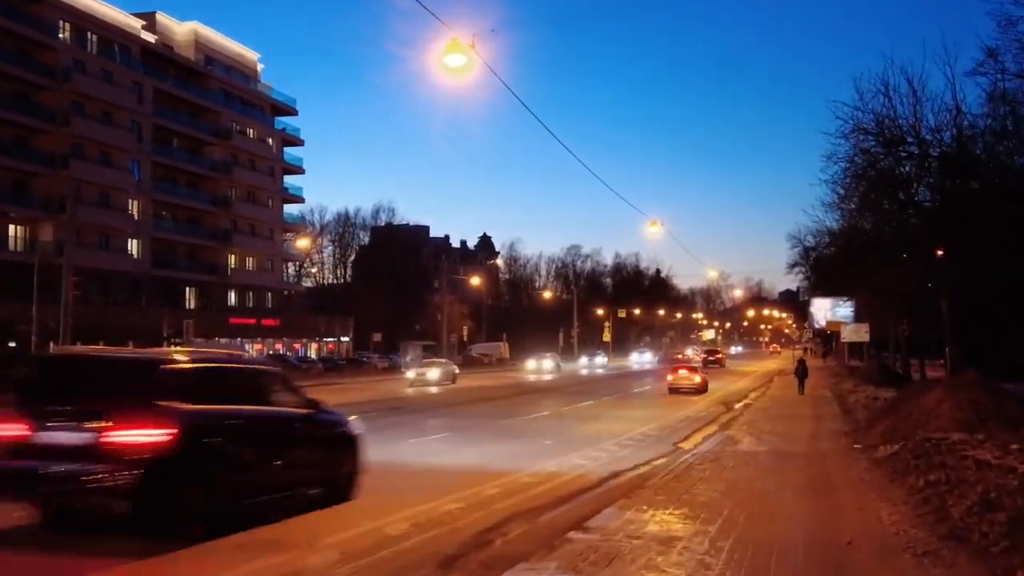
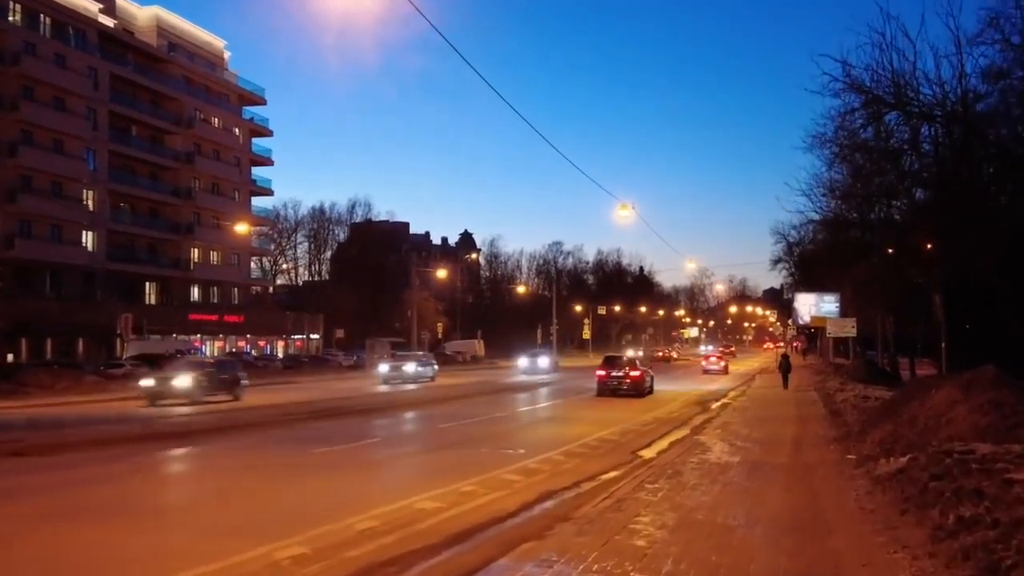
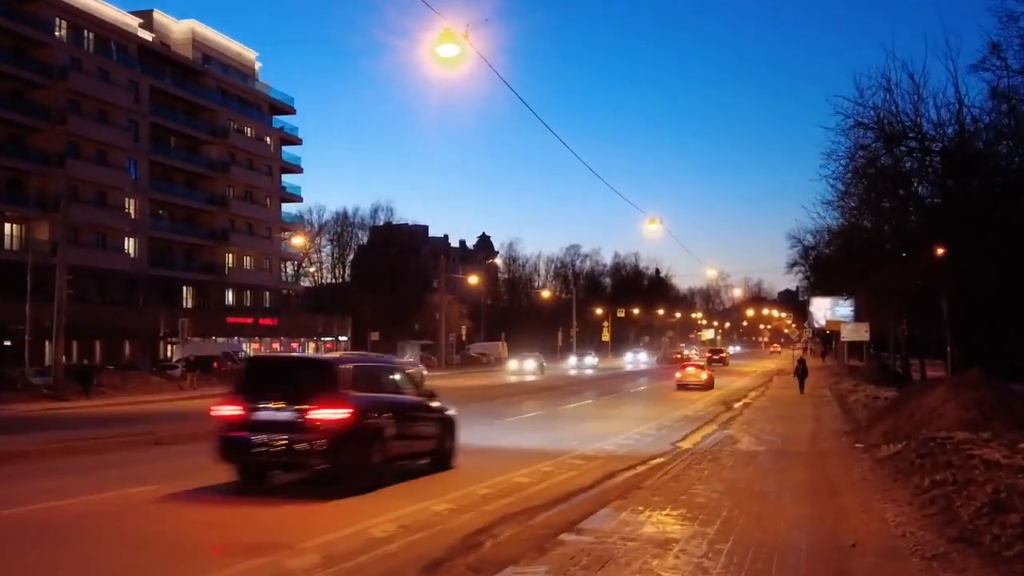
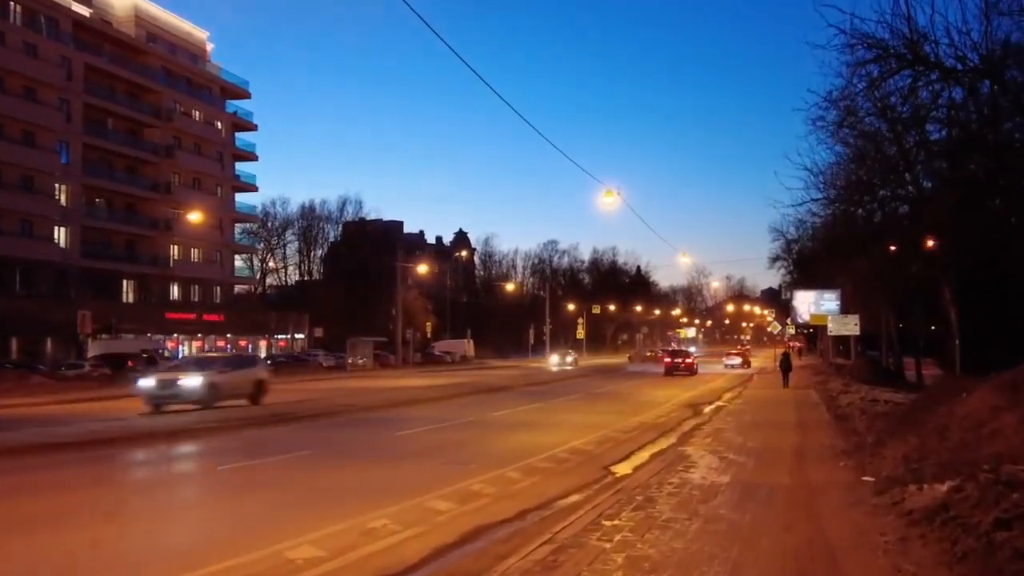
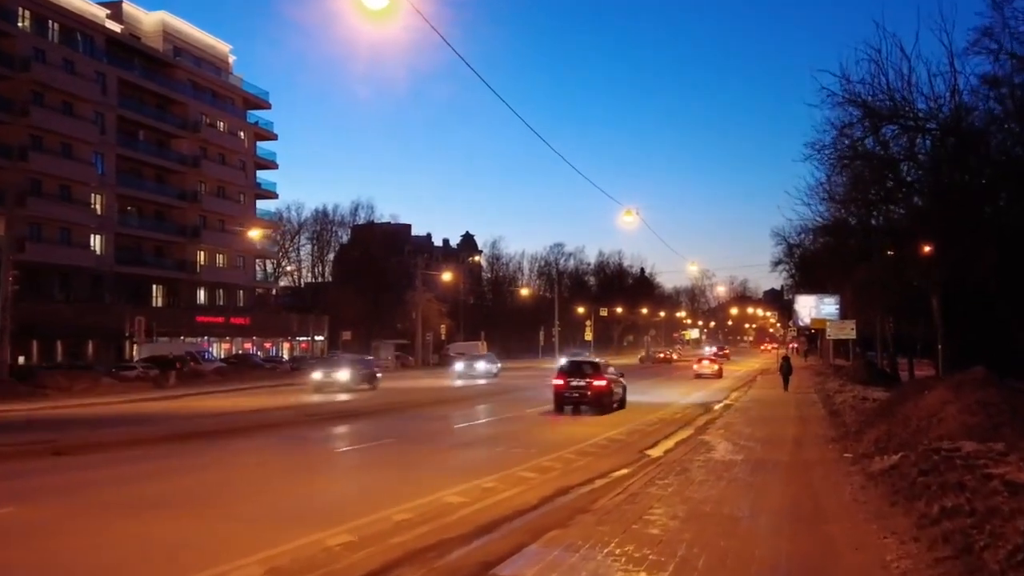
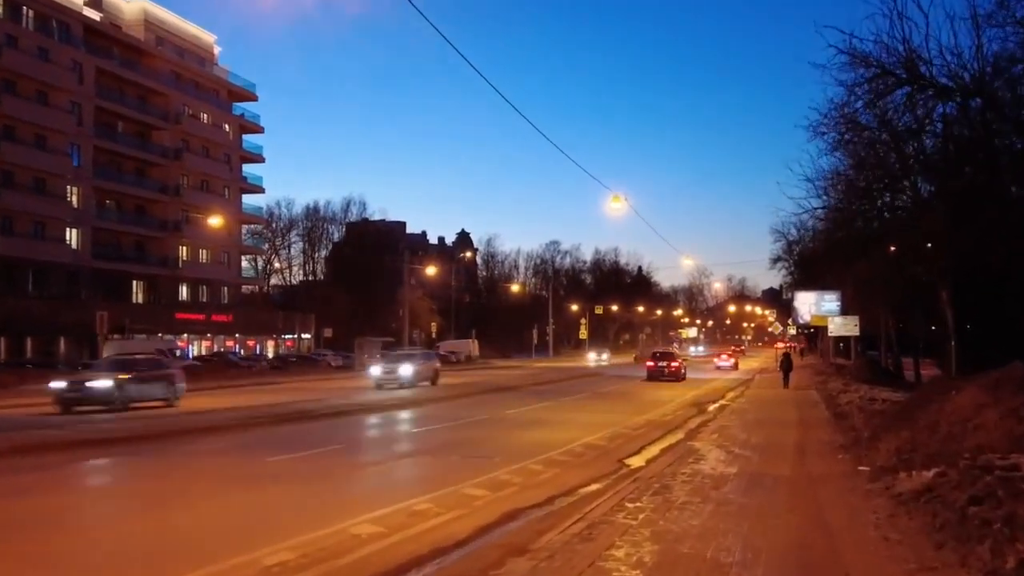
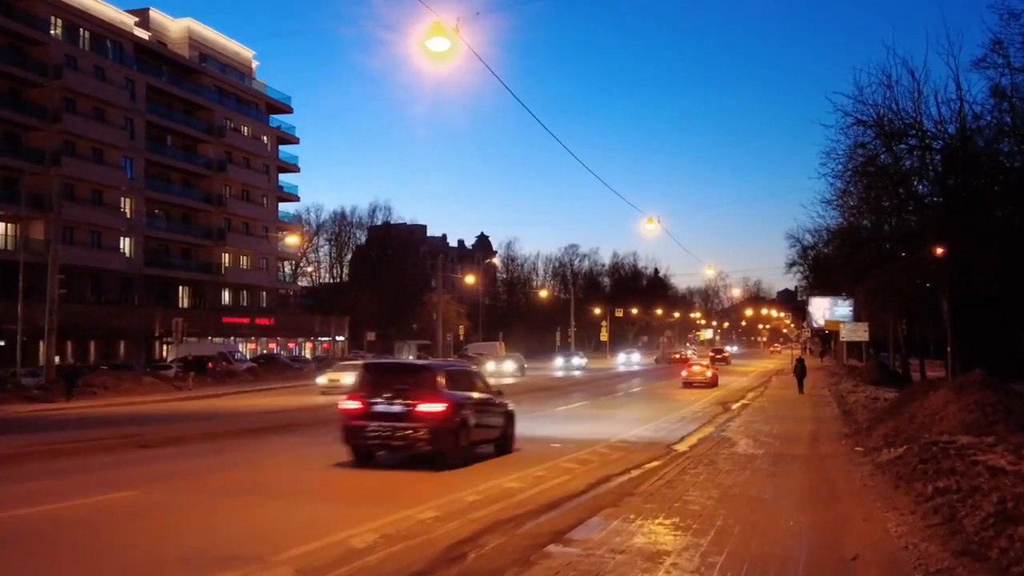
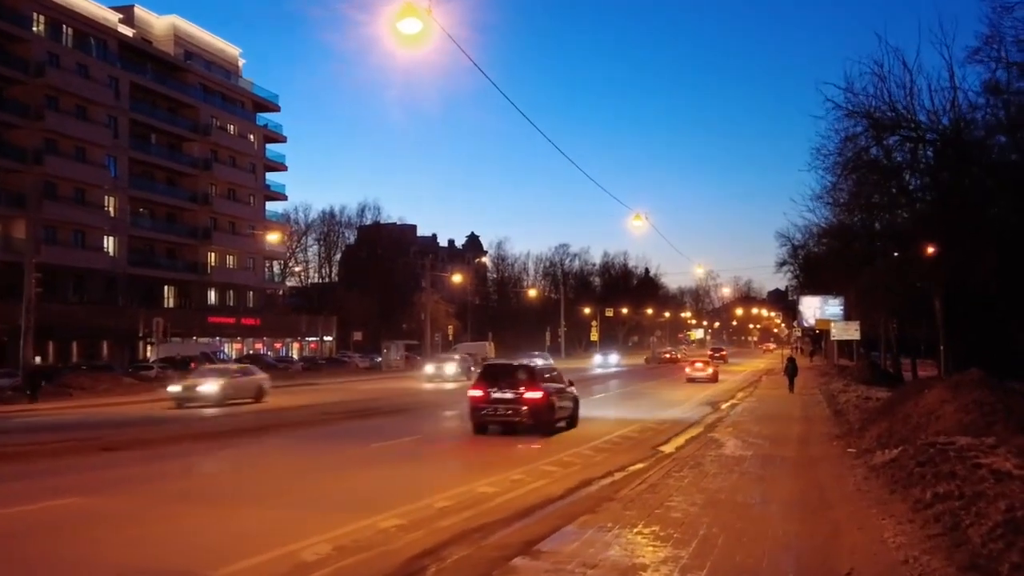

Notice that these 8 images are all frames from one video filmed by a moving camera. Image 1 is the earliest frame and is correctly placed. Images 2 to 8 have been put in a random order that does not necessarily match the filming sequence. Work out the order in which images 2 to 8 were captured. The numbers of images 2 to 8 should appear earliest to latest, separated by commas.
3, 7, 8, 5, 2, 6, 4
